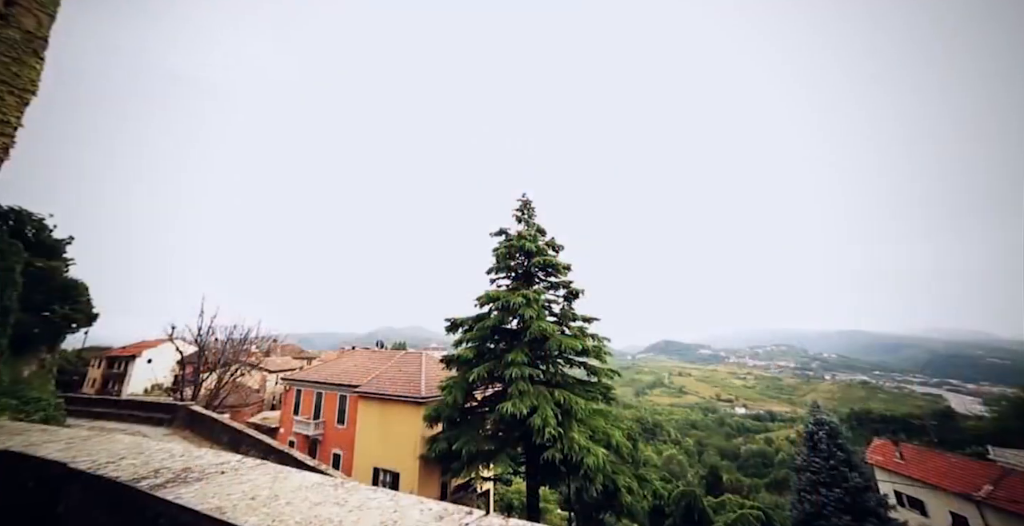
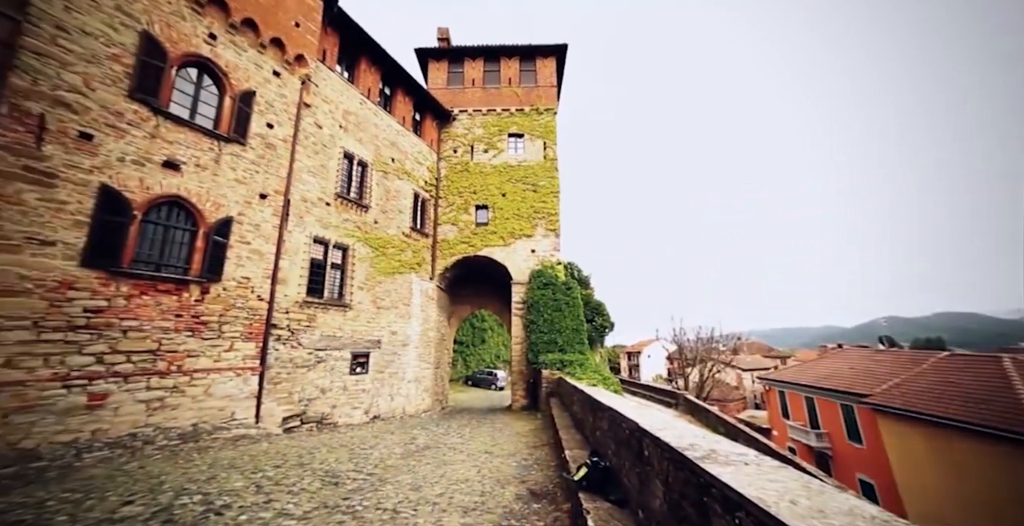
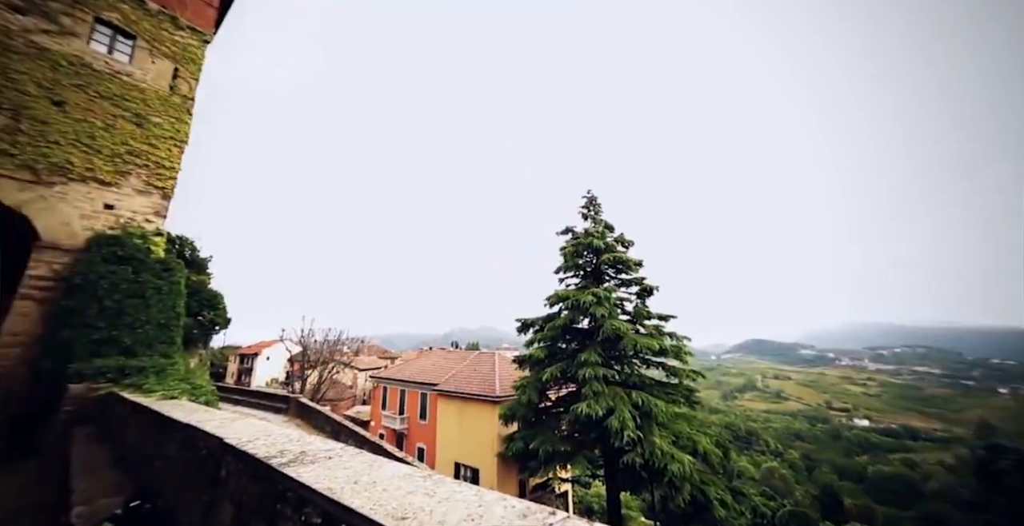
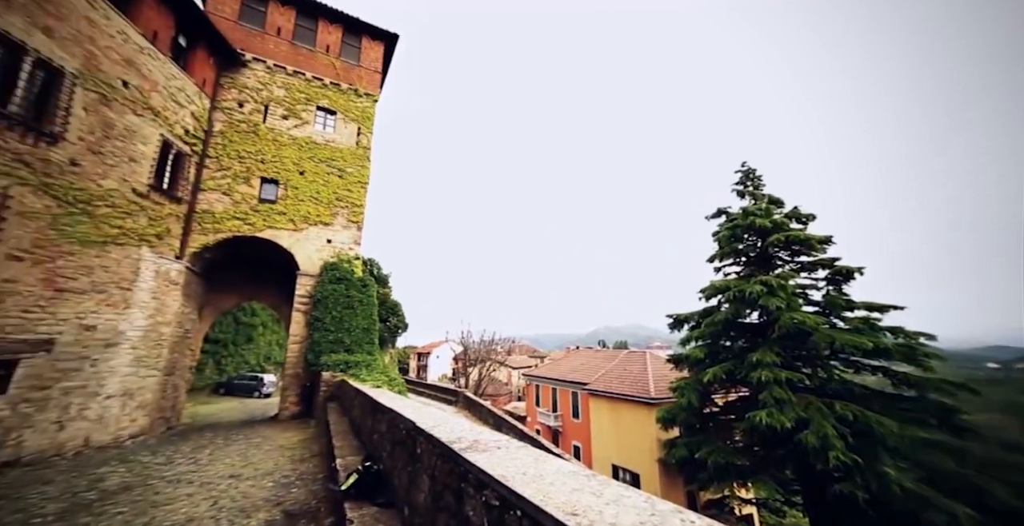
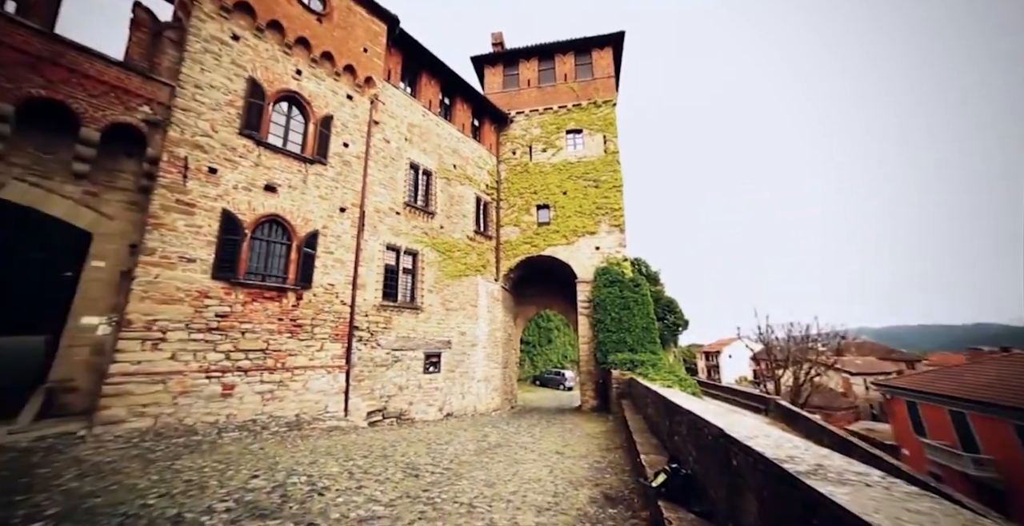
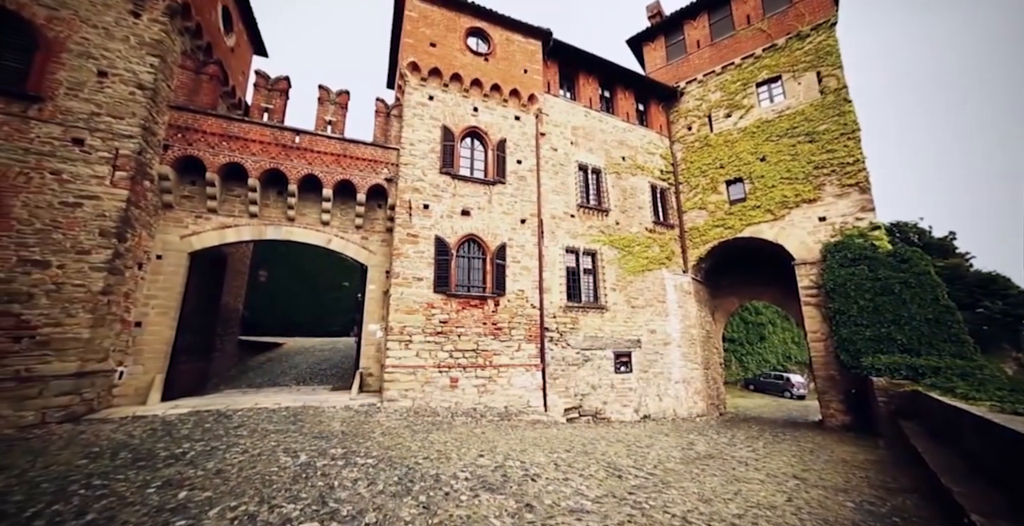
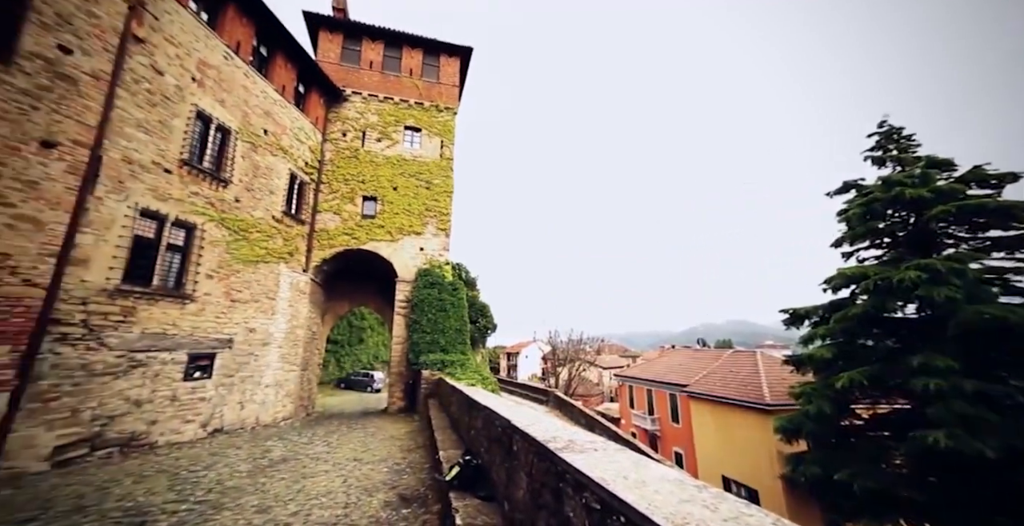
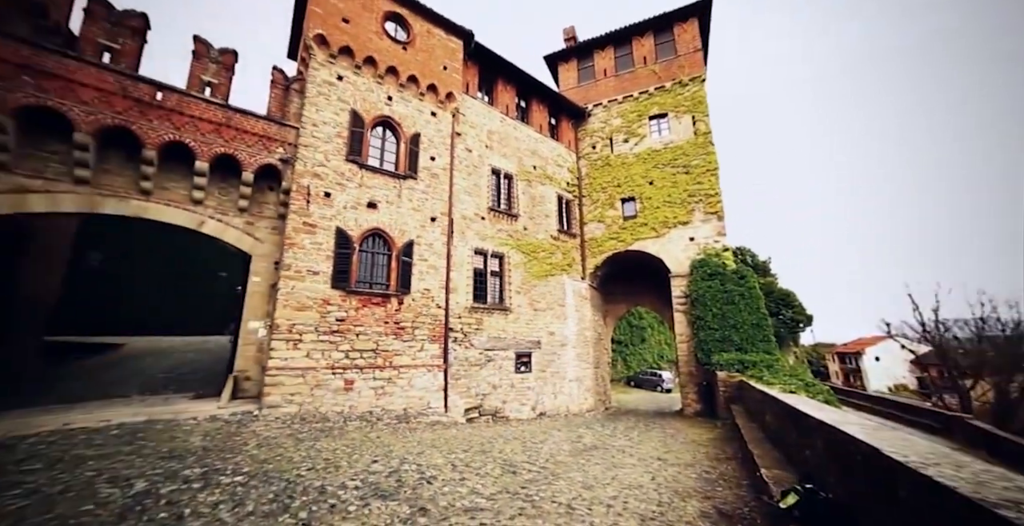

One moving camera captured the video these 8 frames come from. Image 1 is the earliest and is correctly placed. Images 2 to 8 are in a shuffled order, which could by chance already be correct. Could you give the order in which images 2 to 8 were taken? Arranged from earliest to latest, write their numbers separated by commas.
3, 4, 7, 2, 5, 8, 6
